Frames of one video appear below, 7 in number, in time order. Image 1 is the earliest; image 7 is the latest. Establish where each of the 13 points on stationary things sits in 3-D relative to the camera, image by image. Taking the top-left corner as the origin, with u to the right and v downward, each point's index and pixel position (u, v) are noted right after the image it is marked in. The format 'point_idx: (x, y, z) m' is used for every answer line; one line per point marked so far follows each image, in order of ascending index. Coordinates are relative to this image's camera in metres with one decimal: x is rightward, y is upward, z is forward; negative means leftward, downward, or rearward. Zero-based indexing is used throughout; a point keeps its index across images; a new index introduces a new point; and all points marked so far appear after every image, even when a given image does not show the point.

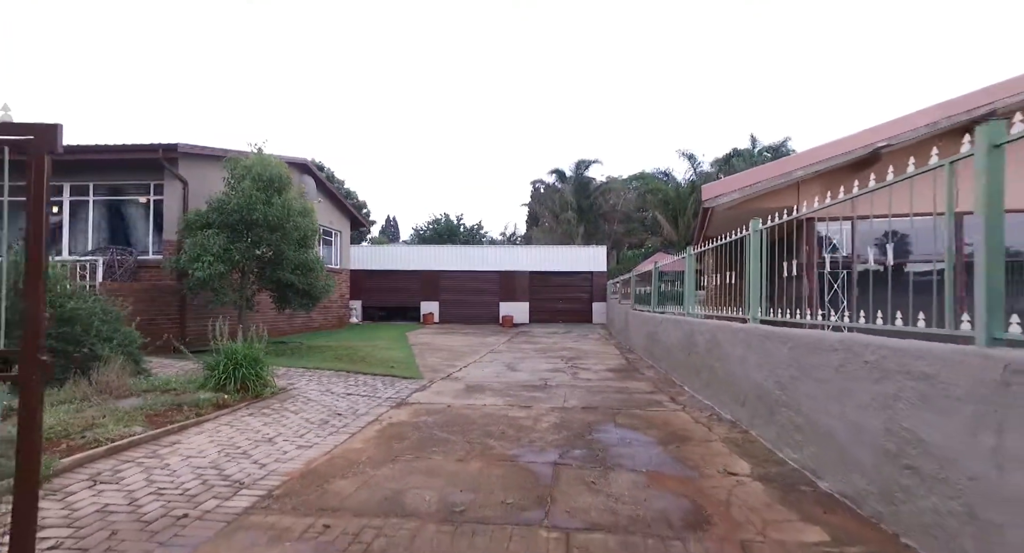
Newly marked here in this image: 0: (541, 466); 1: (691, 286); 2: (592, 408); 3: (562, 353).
0: (+0.2, -1.5, +4.4) m
1: (+2.6, -0.1, +7.8) m
2: (+1.0, -1.7, +6.8) m
3: (+1.2, -1.9, +12.5) m
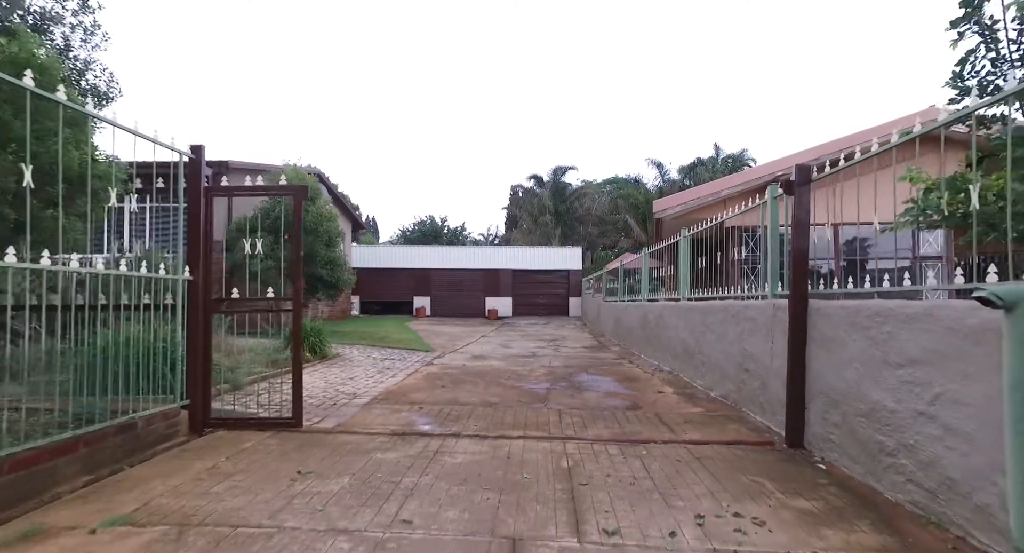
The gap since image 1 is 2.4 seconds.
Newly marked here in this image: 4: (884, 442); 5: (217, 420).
0: (+0.4, -1.4, +6.9) m
1: (+2.6, 0.0, +10.4) m
2: (+1.0, -1.6, +9.3) m
3: (+0.9, -1.7, +15.0) m
4: (+2.3, -1.0, +3.3) m
5: (-3.0, -1.4, +5.3) m
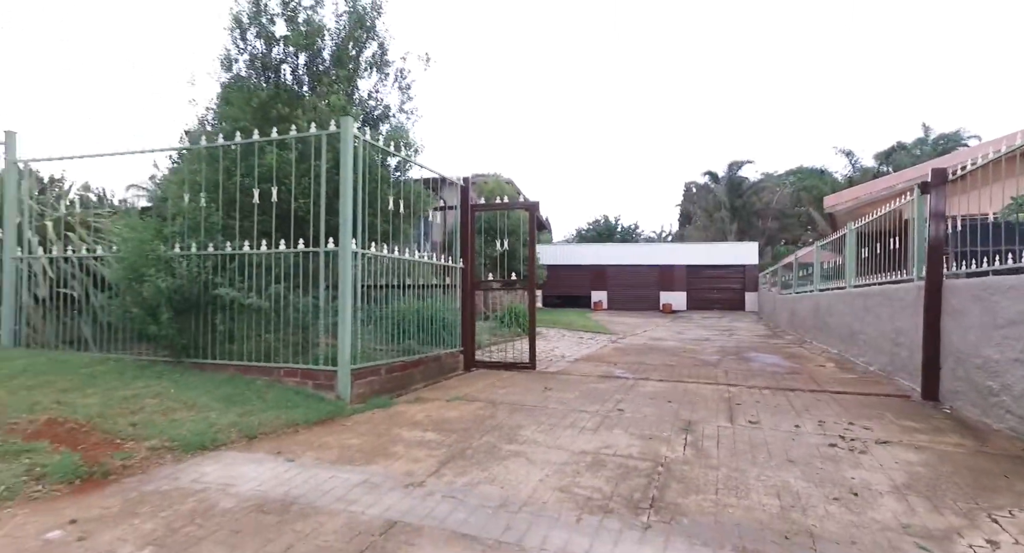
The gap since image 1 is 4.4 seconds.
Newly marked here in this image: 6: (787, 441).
0: (+3.2, -1.2, +8.3) m
1: (+6.4, +0.2, +10.9) m
2: (+4.6, -1.4, +10.3) m
3: (+6.3, -1.5, +15.8) m
4: (+3.9, -0.9, +4.2) m
5: (-0.5, -1.3, +7.8) m
6: (+2.0, -1.2, +3.7) m
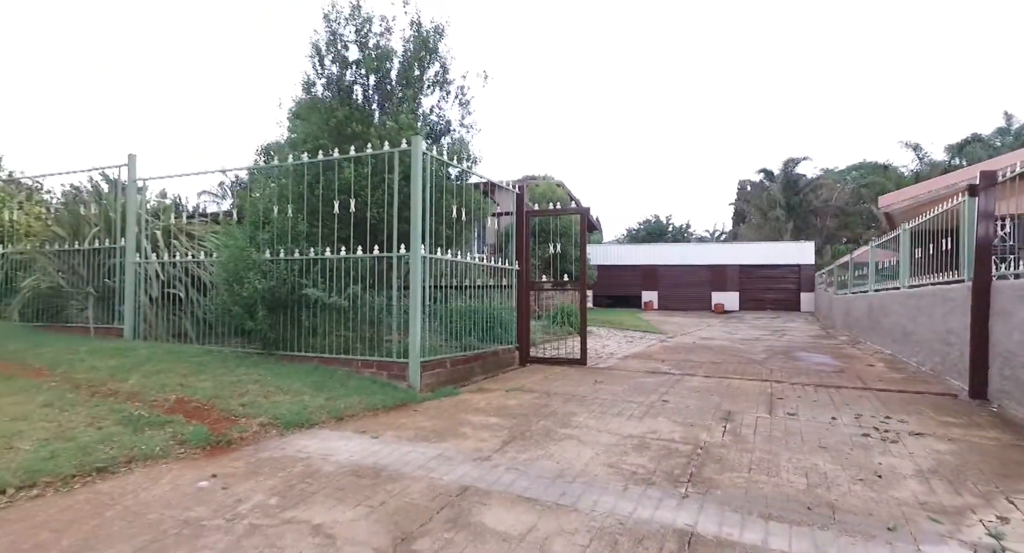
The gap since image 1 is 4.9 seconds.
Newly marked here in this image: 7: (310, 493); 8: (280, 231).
0: (+4.0, -1.3, +8.4) m
1: (+7.5, +0.2, +10.8) m
2: (+5.6, -1.4, +10.3) m
3: (+7.9, -1.5, +15.7) m
4: (+4.3, -0.9, +4.3) m
5: (+0.3, -1.3, +8.3) m
6: (+2.4, -1.2, +4.0) m
7: (-1.4, -1.5, +3.6) m
8: (-3.2, +0.6, +7.1) m
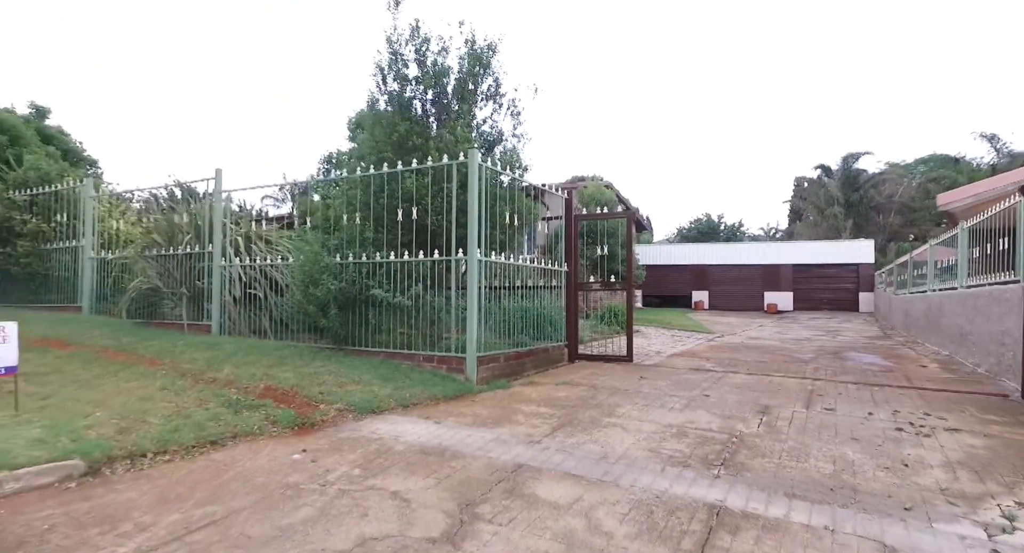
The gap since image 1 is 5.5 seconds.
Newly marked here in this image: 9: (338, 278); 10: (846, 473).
0: (+4.8, -1.3, +8.5) m
1: (+8.5, +0.2, +10.5) m
2: (+6.6, -1.4, +10.2) m
3: (+9.3, -1.5, +15.3) m
4: (+4.8, -0.9, +4.3) m
5: (+1.1, -1.3, +8.7) m
6: (+2.8, -1.2, +4.2) m
7: (-1.0, -1.5, +4.1) m
8: (-2.5, +0.6, +7.8) m
9: (-2.6, 0.0, +7.6) m
10: (+2.2, -1.3, +3.4) m
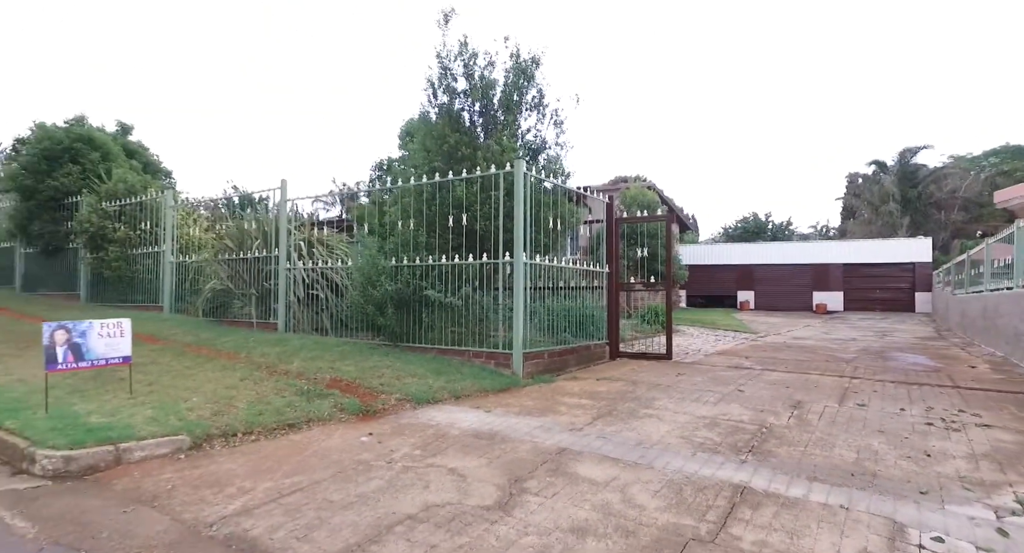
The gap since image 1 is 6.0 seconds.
0: (+5.6, -1.3, +8.5) m
1: (+9.4, +0.2, +10.2) m
2: (+7.5, -1.4, +10.1) m
3: (+10.6, -1.5, +14.9) m
4: (+5.1, -0.9, +4.4) m
5: (+1.9, -1.3, +9.0) m
6: (+3.2, -1.2, +4.4) m
7: (-0.6, -1.5, +4.6) m
8: (-1.8, +0.6, +8.4) m
9: (-1.9, -0.1, +8.2) m
10: (+2.5, -1.3, +3.6) m
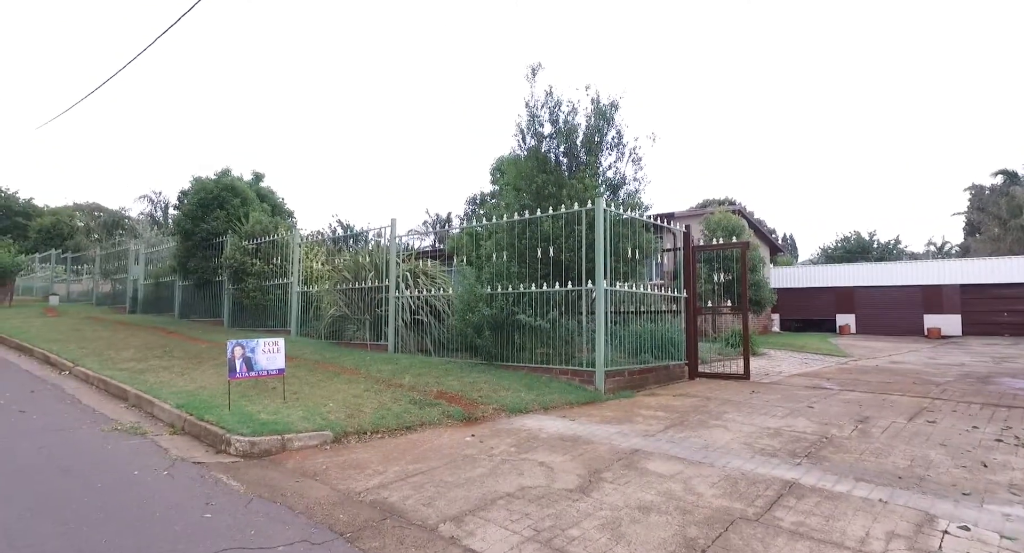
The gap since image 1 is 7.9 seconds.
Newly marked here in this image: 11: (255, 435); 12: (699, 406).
0: (+7.0, -1.6, +8.2) m
1: (+11.0, -0.1, +9.3) m
2: (+9.1, -1.8, +9.4) m
3: (+13.1, -2.1, +13.7) m
4: (+5.9, -1.1, +4.2) m
5: (+3.4, -1.8, +9.4) m
6: (+4.0, -1.4, +4.6) m
7: (+0.2, -1.8, +5.5) m
8: (-0.3, +0.1, +9.5) m
9: (-0.4, -0.5, +9.3) m
10: (+3.1, -1.5, +4.0) m
11: (-2.8, -1.7, +5.7) m
12: (+2.3, -1.6, +6.4) m
